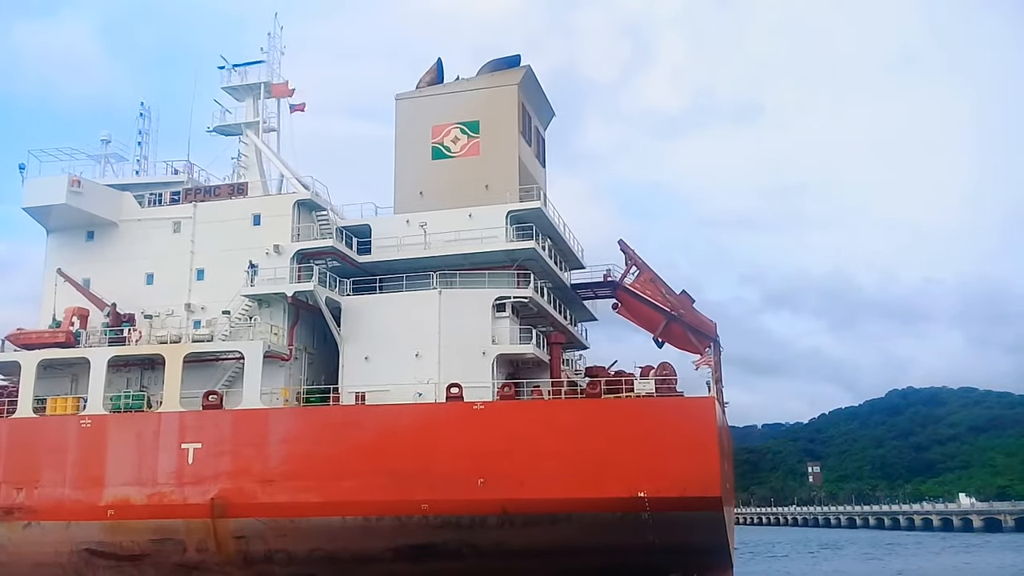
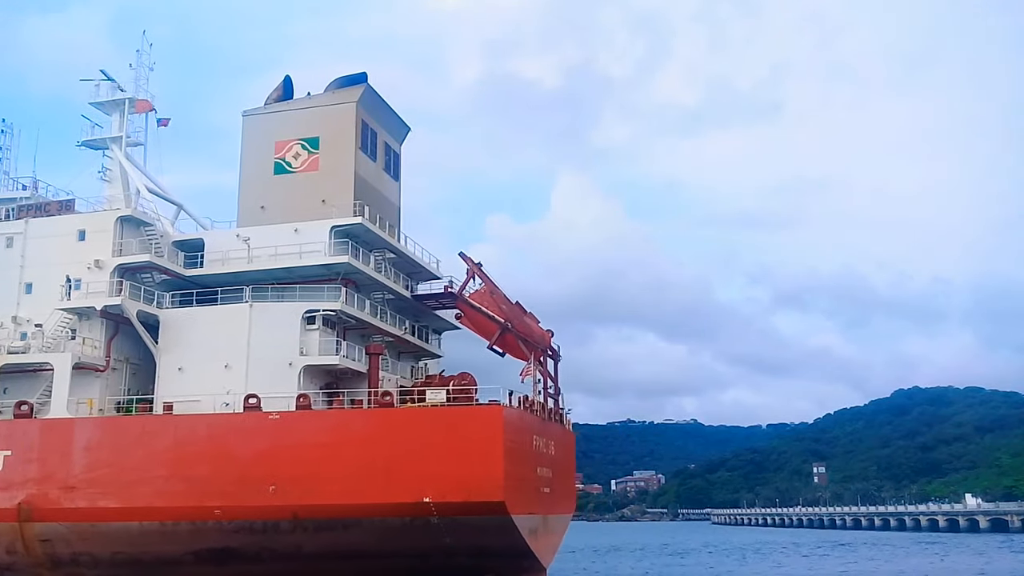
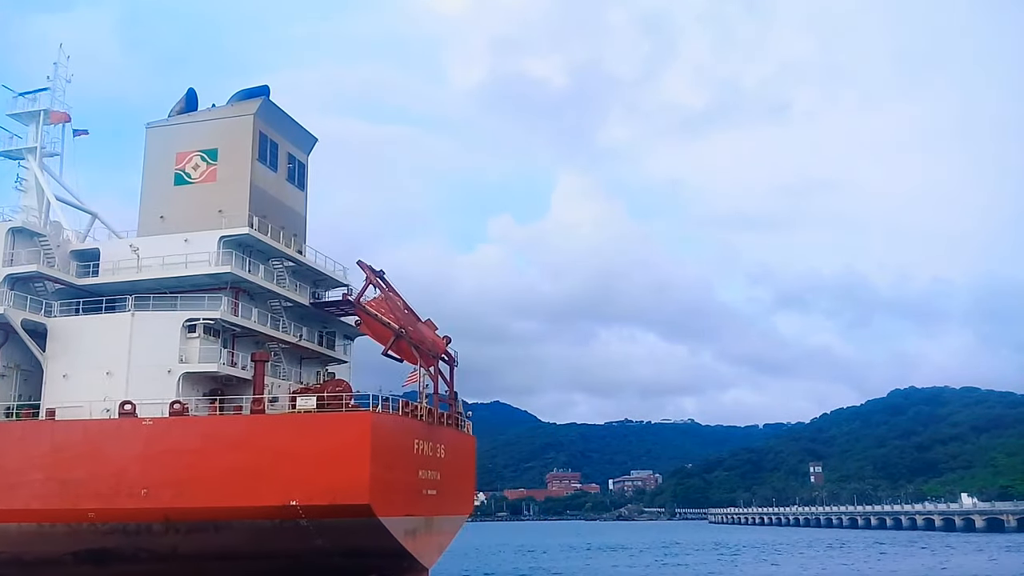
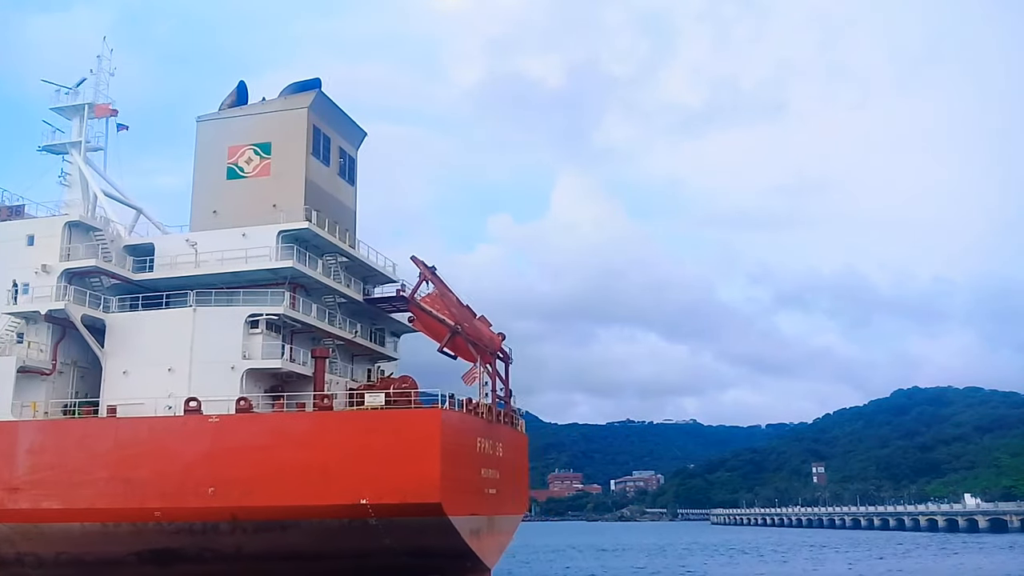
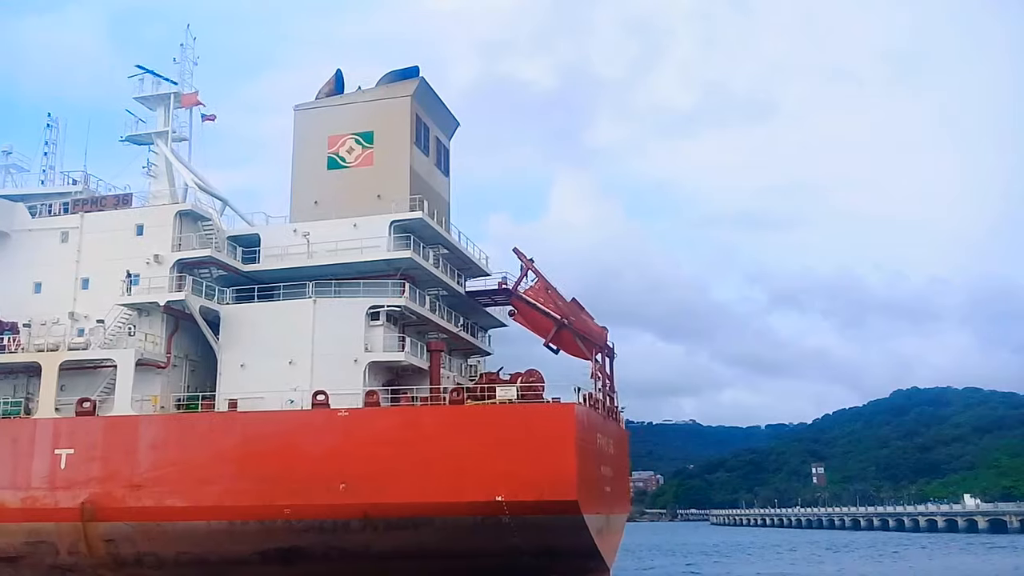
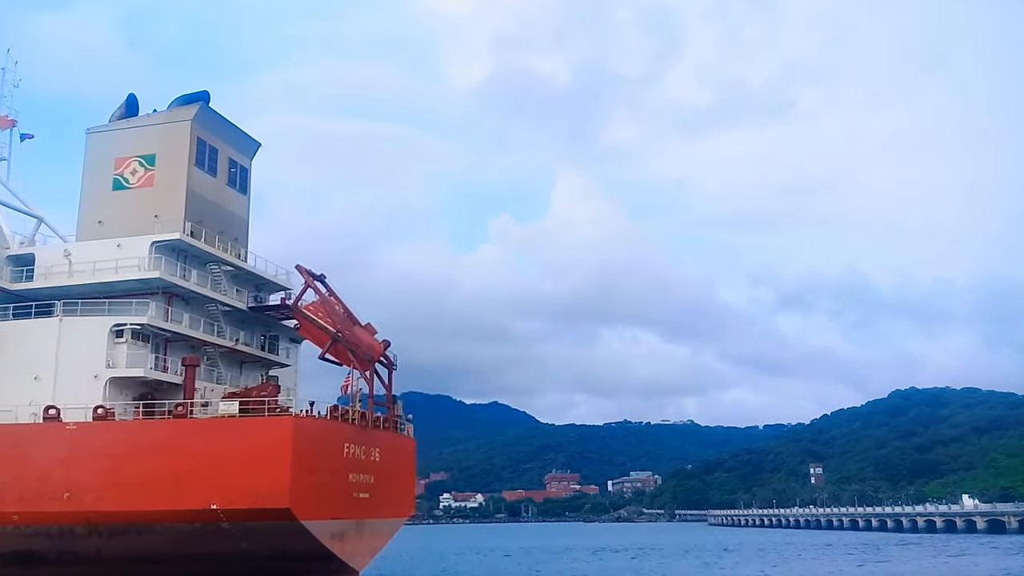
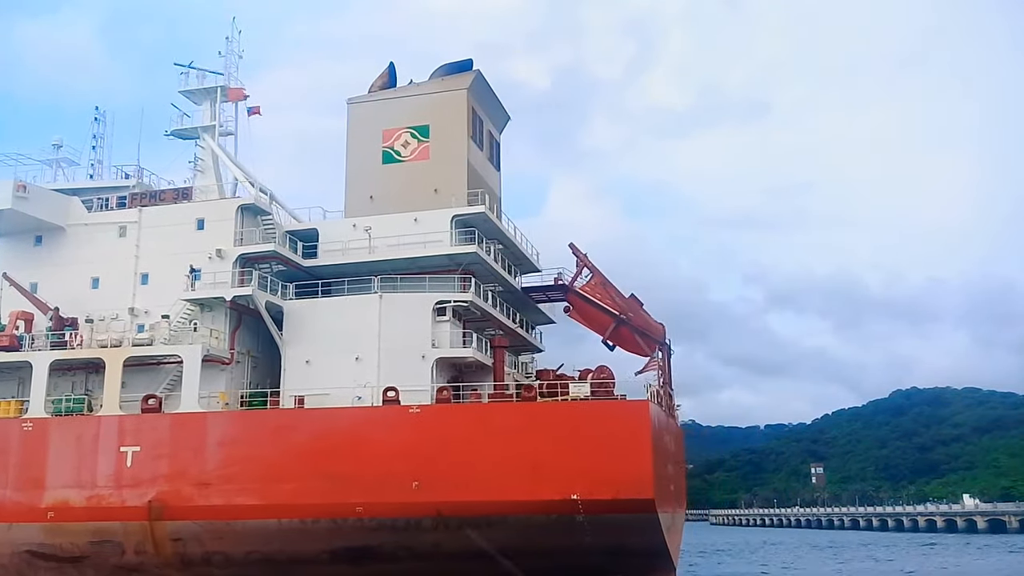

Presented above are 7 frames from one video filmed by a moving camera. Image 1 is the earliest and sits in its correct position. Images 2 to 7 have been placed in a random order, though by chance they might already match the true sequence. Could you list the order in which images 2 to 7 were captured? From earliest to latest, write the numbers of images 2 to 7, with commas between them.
7, 5, 2, 4, 3, 6
